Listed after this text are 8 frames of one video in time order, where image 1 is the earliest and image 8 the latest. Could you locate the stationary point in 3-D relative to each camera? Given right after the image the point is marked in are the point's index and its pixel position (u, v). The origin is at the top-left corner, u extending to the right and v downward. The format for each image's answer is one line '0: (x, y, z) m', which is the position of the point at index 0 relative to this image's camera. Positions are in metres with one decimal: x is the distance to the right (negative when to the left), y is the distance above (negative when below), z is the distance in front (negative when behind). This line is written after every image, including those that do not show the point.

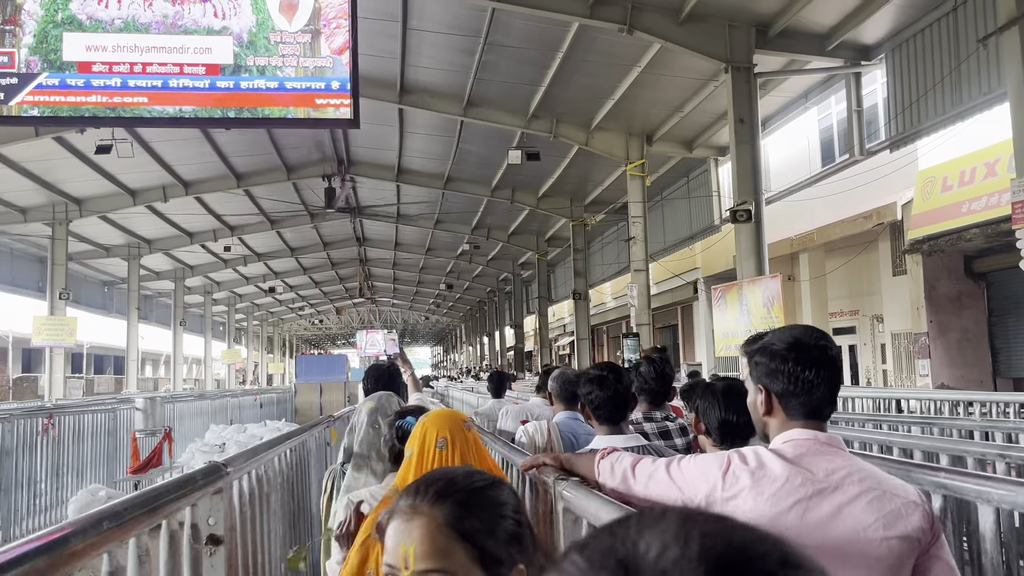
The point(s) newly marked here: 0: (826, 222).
0: (+6.1, +1.3, +14.6) m
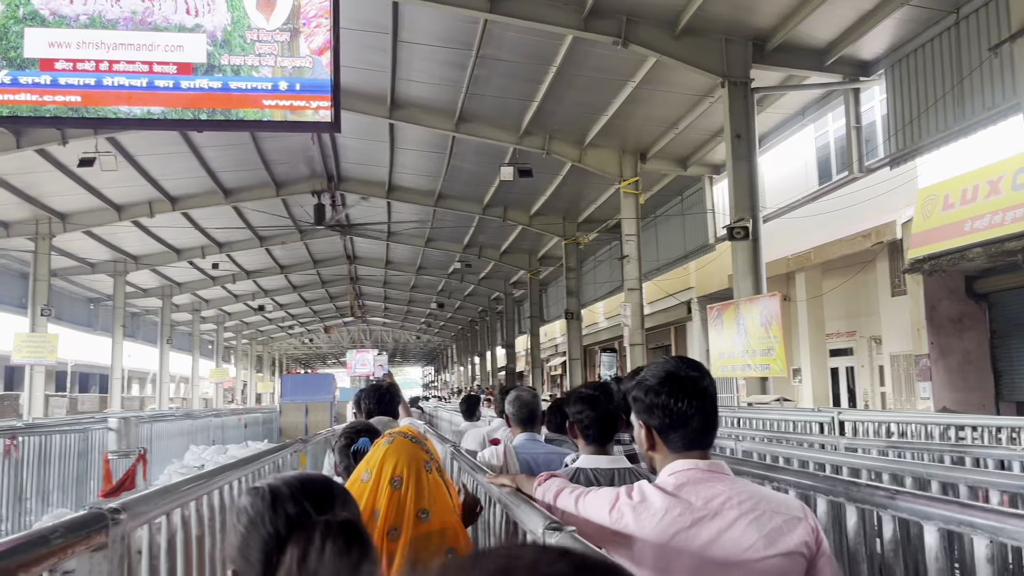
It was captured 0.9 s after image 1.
0: (+5.9, +0.9, +14.3) m
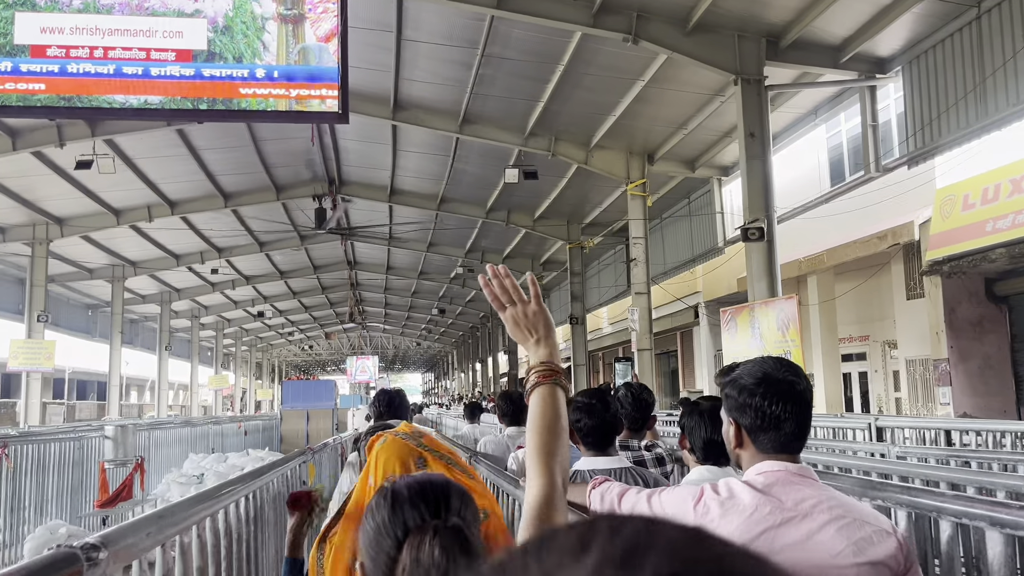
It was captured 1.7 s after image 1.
0: (+6.1, +0.8, +14.0) m
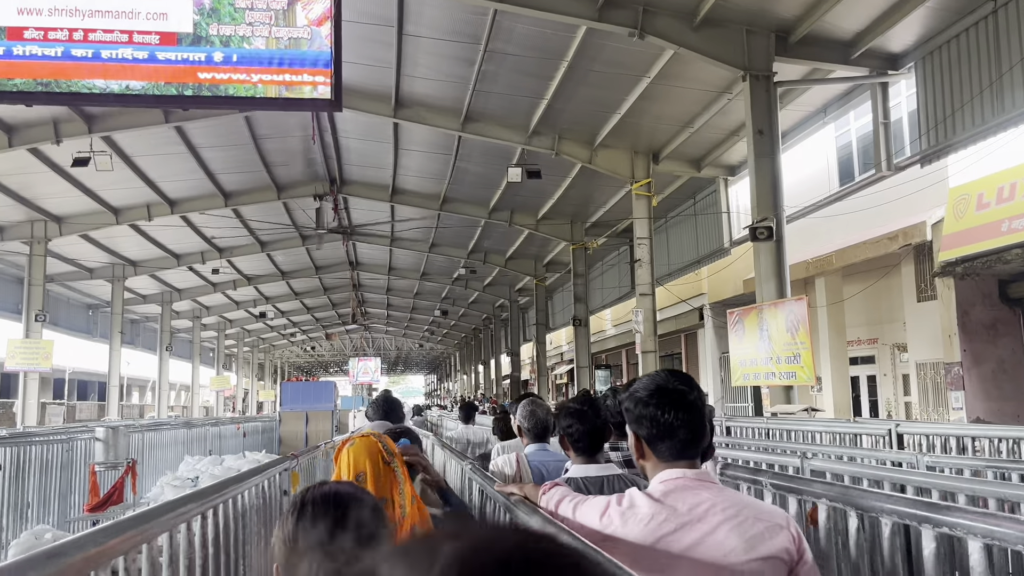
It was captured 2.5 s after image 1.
0: (+6.1, +0.8, +13.7) m
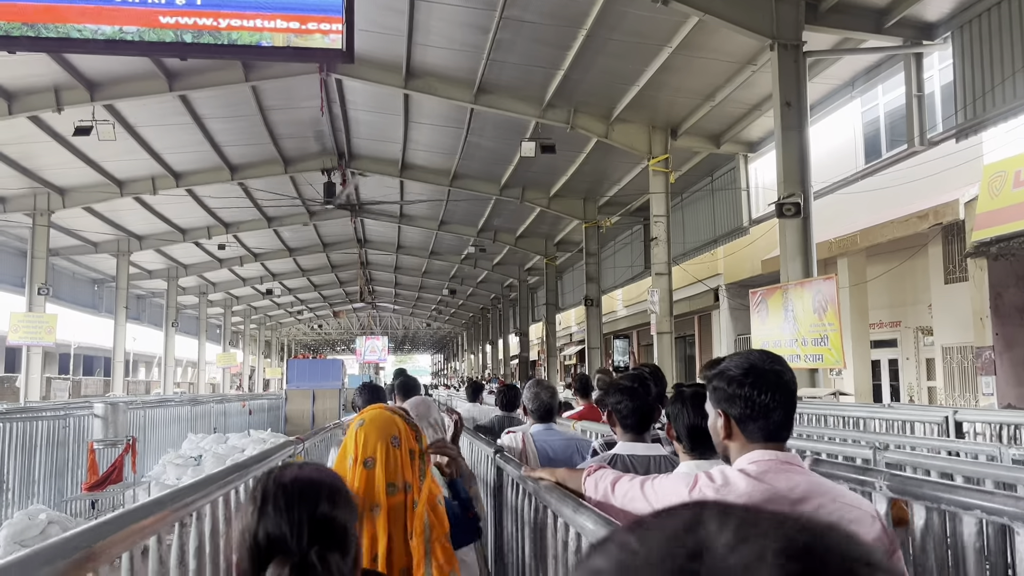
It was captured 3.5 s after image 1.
0: (+6.3, +1.2, +13.3) m
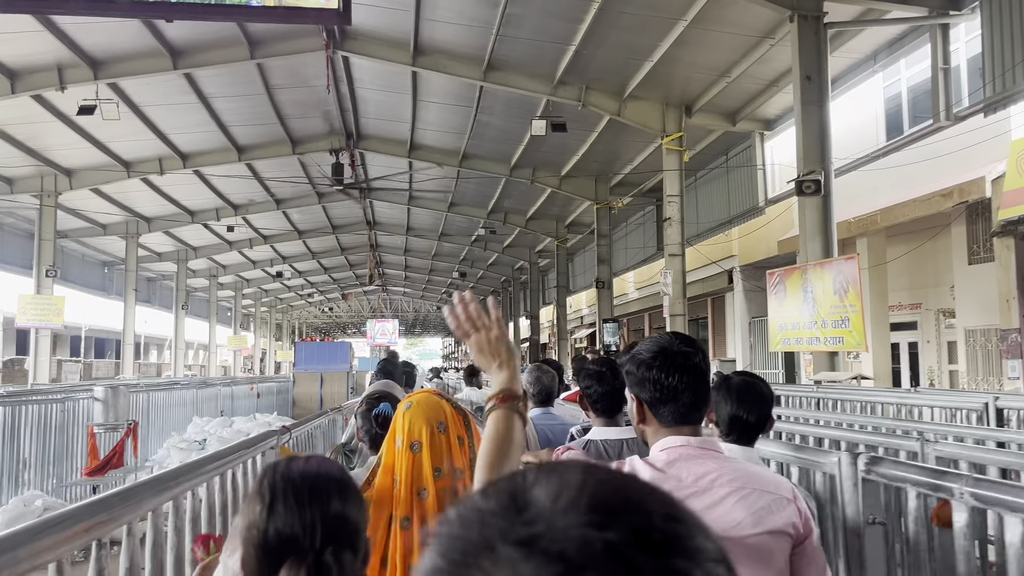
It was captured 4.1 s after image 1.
0: (+6.5, +1.5, +12.9) m
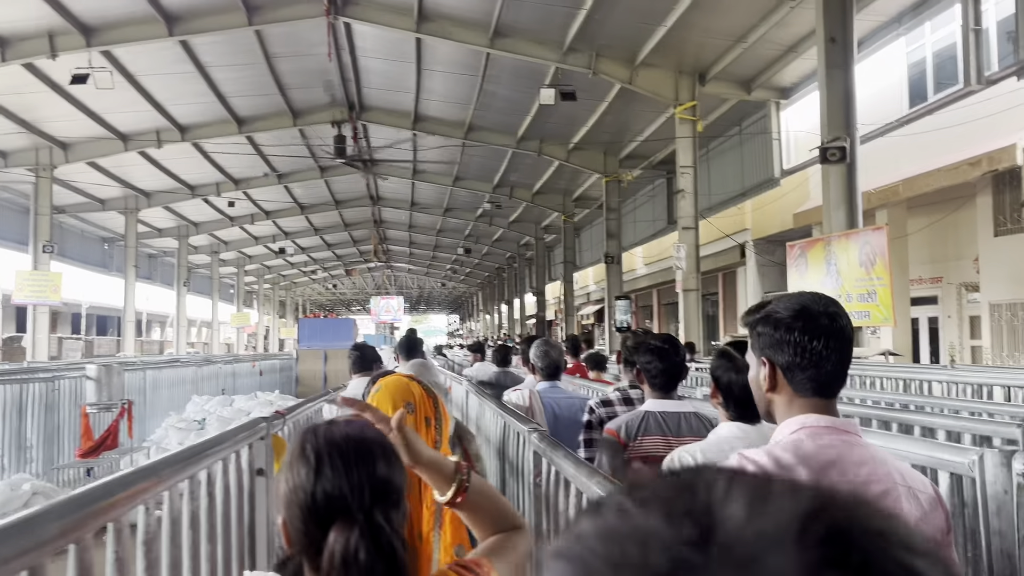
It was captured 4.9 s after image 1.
0: (+6.7, +1.9, +12.4) m
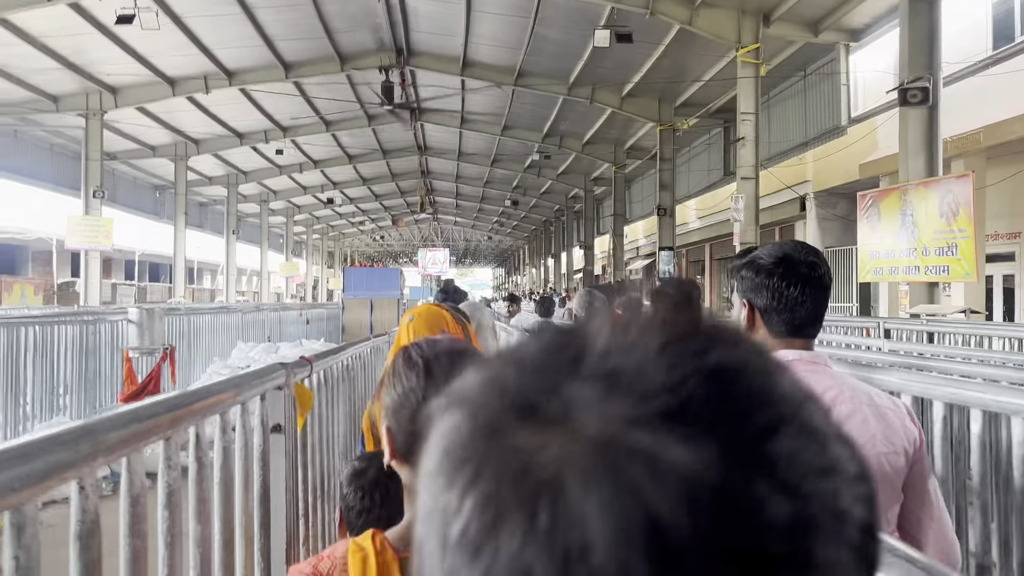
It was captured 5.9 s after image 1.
0: (+7.5, +2.6, +11.4) m
